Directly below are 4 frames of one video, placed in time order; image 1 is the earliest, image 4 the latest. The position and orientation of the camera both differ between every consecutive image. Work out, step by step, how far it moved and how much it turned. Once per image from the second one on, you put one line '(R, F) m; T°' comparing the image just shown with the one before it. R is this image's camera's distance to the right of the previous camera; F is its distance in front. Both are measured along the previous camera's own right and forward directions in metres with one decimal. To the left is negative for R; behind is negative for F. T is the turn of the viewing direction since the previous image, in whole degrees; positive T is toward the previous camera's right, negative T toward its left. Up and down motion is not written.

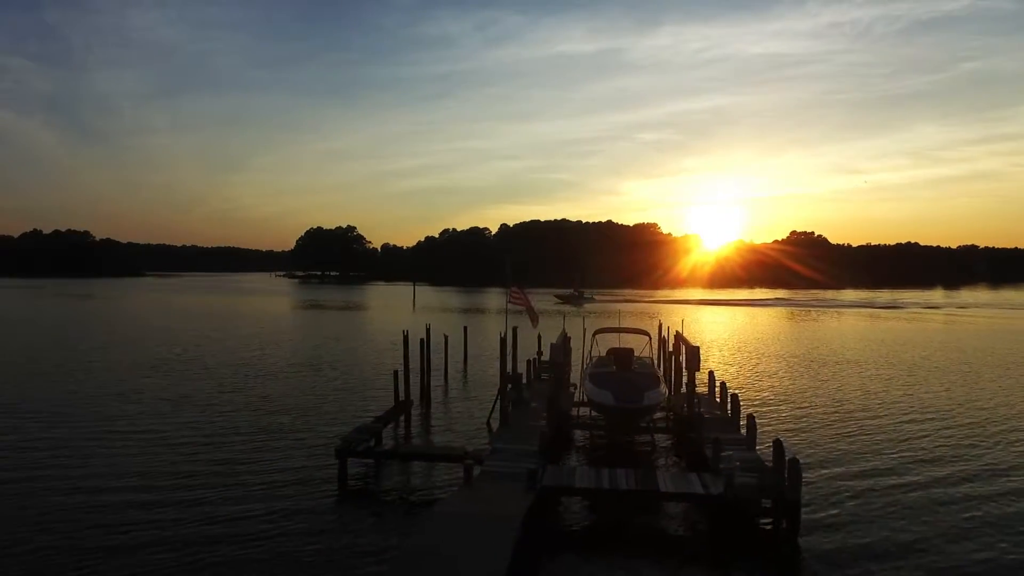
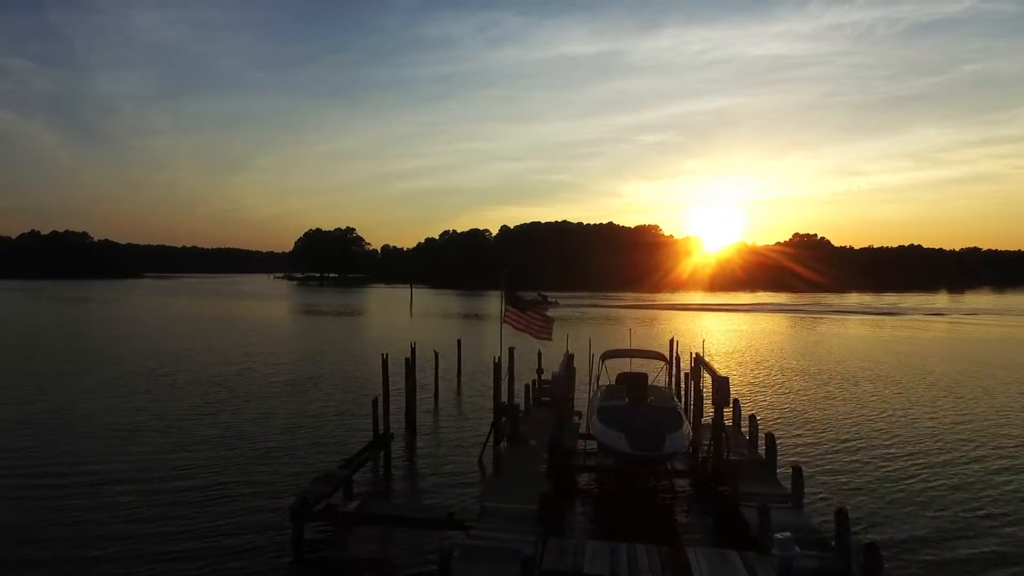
(+0.1, +1.1) m; 0°
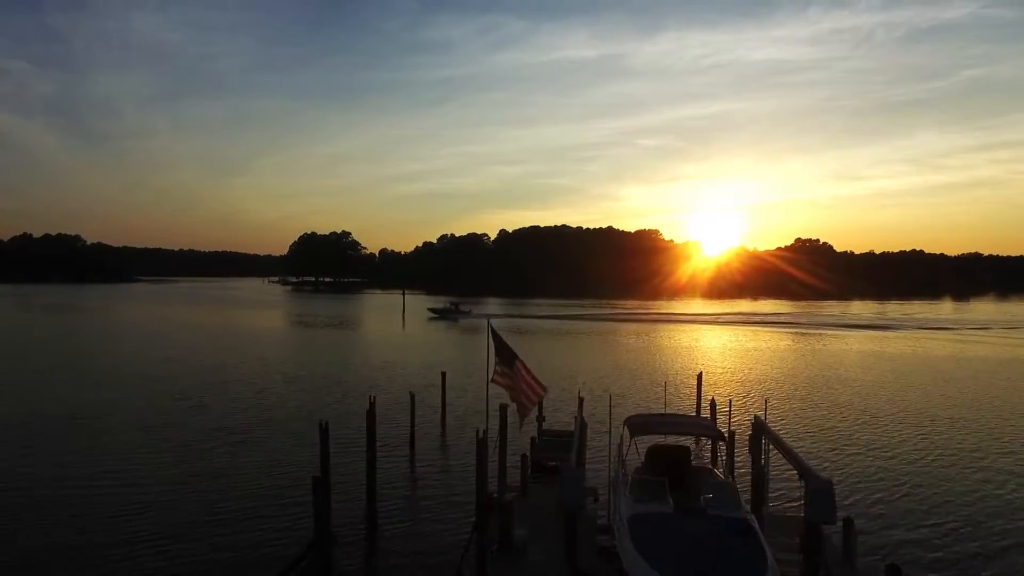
(+0.4, +1.9) m; 0°
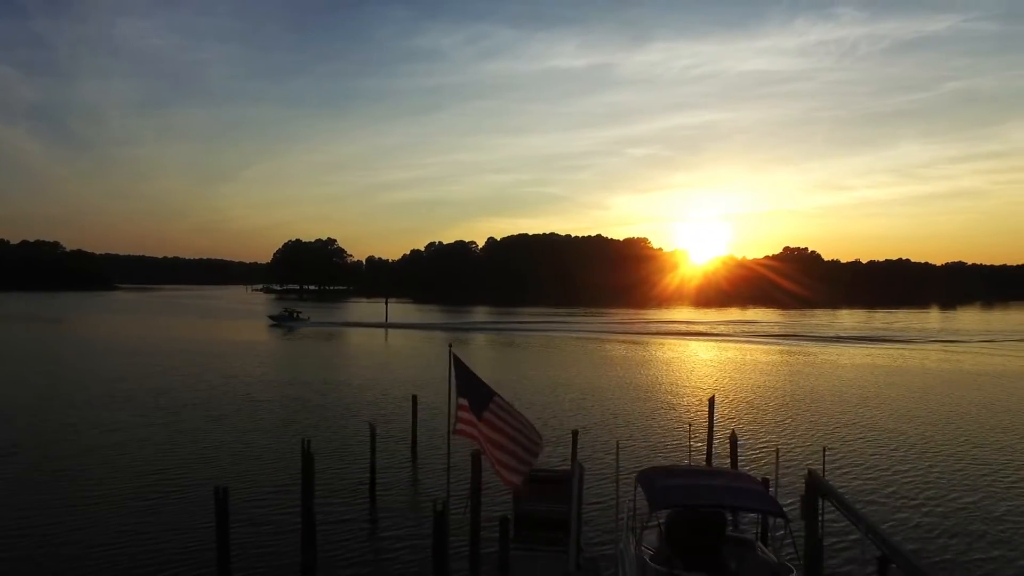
(+0.2, +2.9) m; +1°
